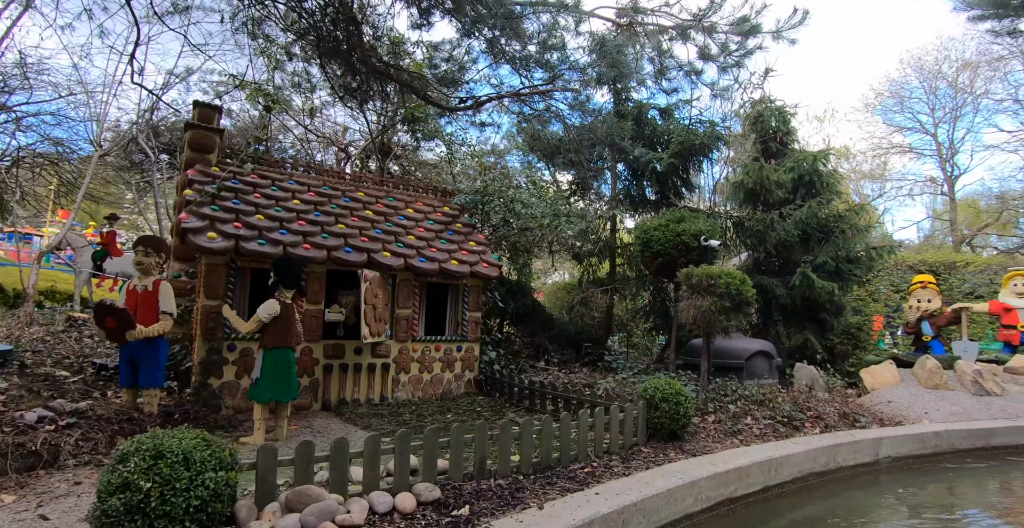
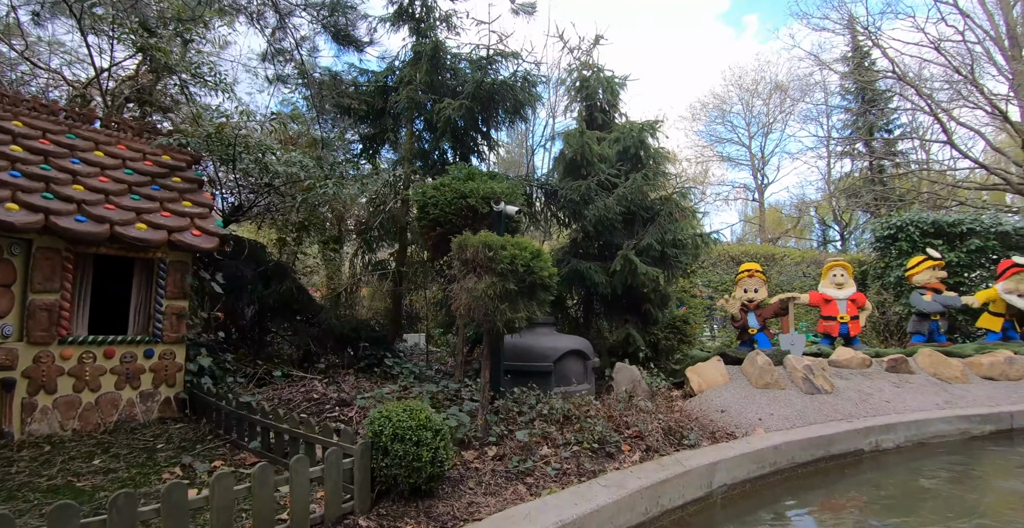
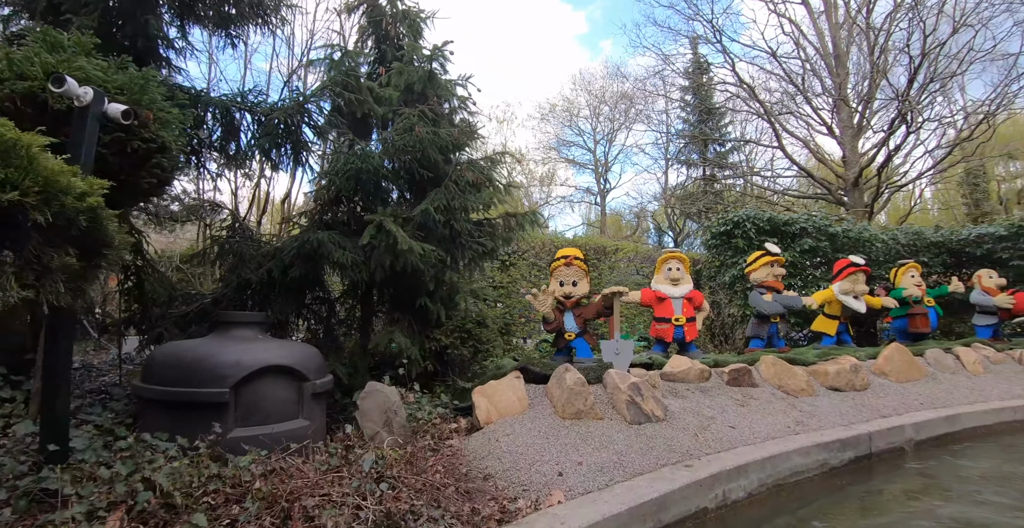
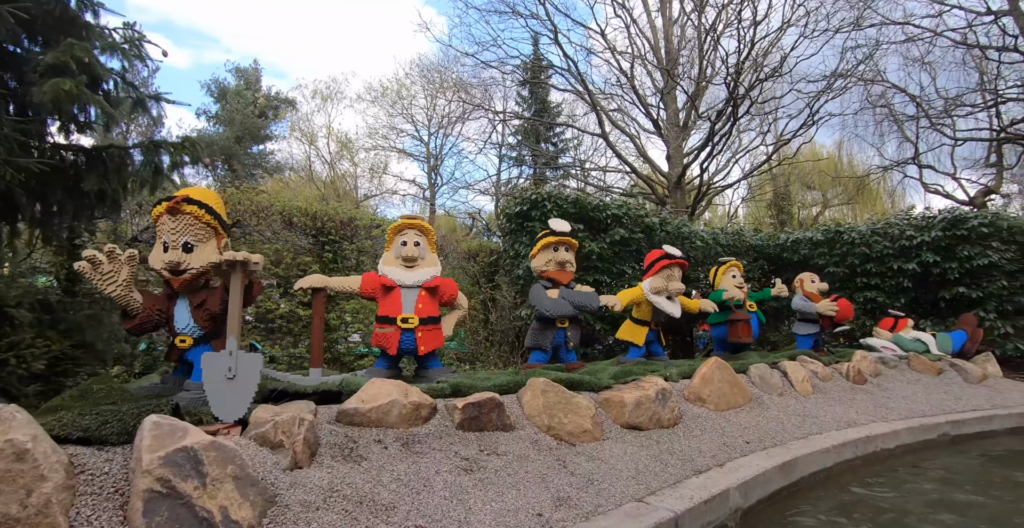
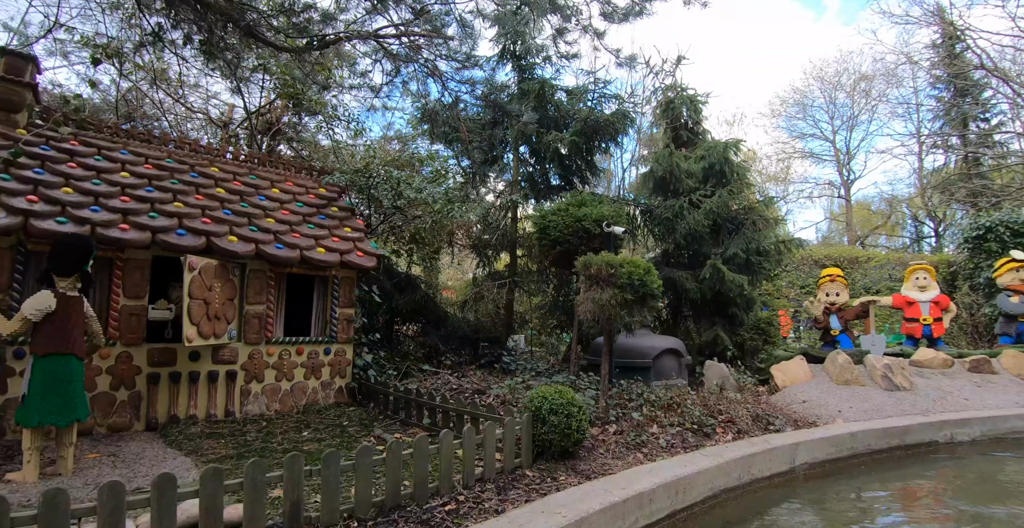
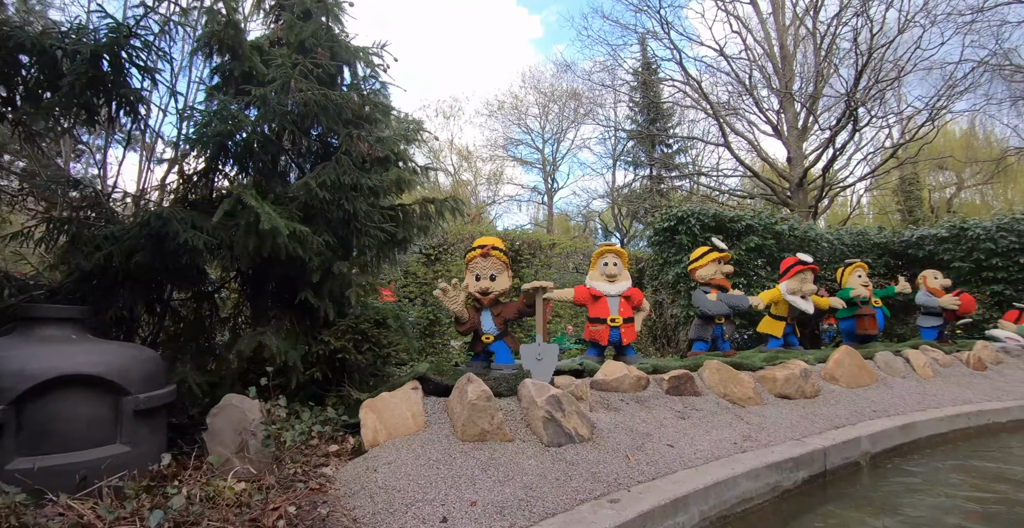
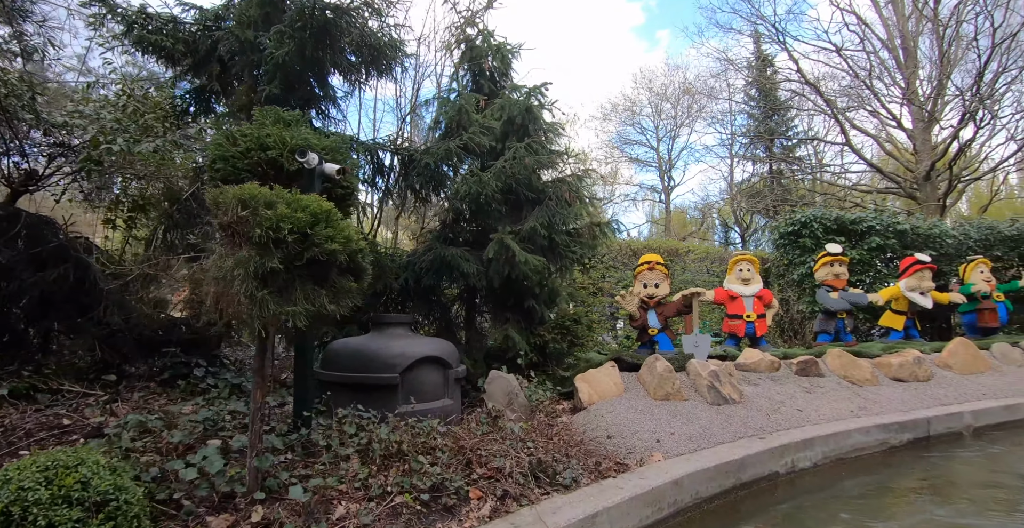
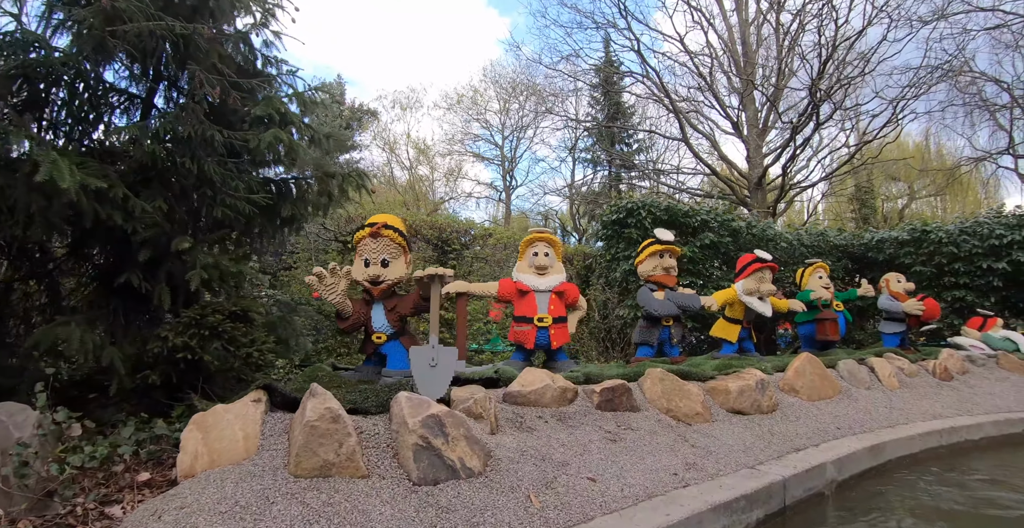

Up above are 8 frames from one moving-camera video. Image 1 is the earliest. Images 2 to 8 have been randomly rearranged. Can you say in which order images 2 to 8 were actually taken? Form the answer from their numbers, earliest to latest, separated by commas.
5, 2, 7, 3, 6, 8, 4
